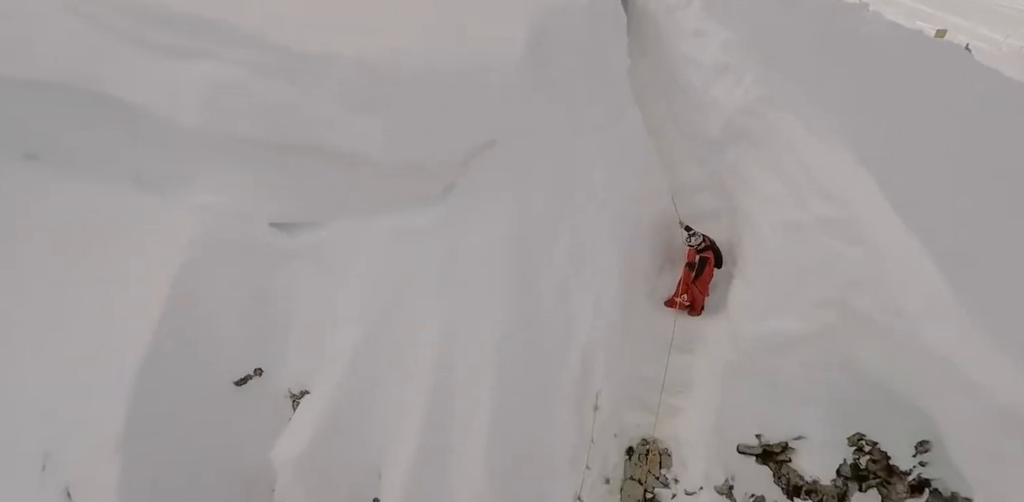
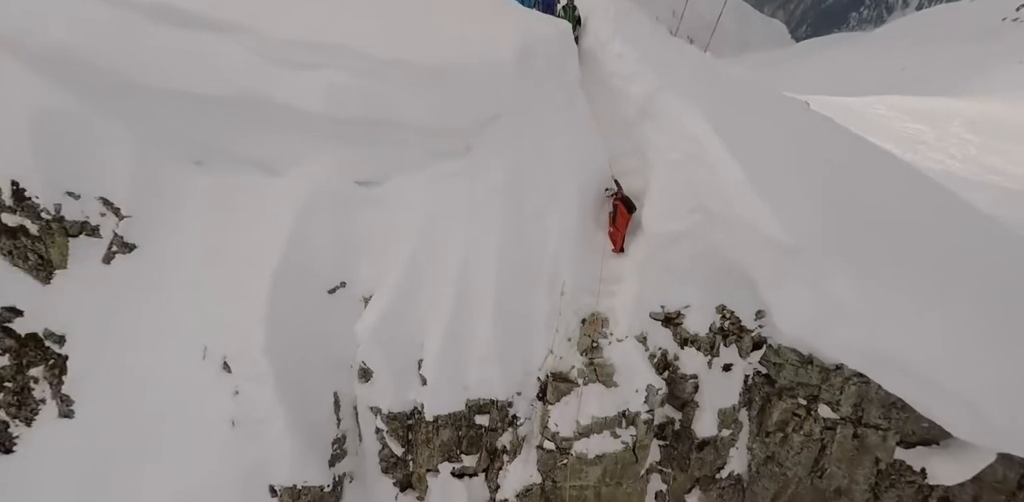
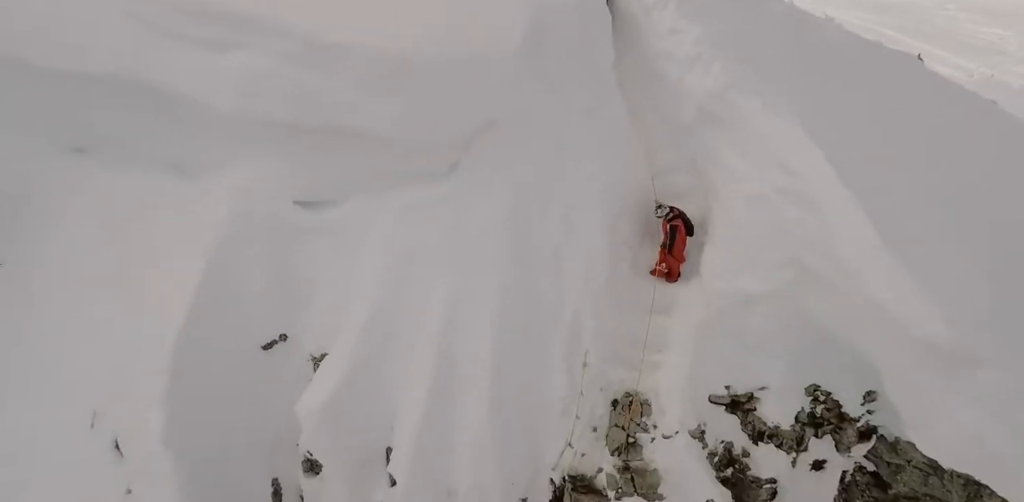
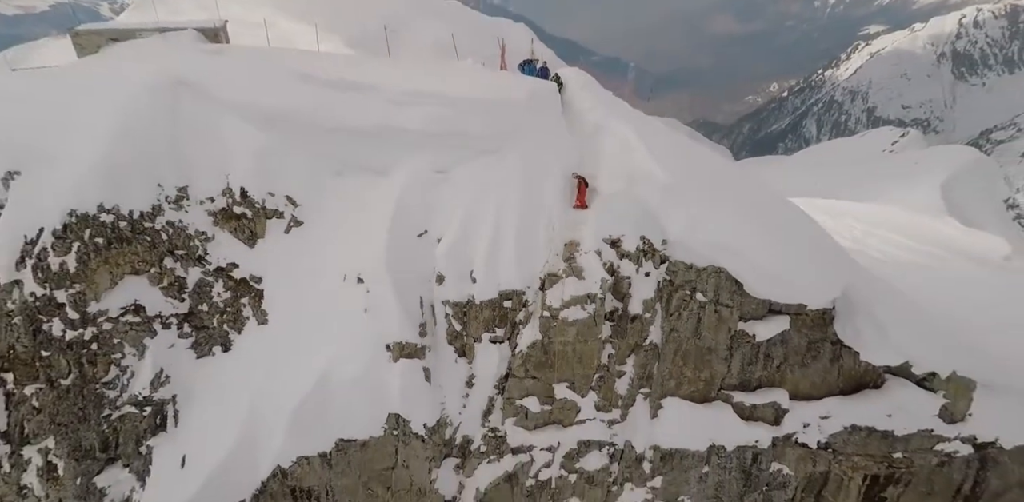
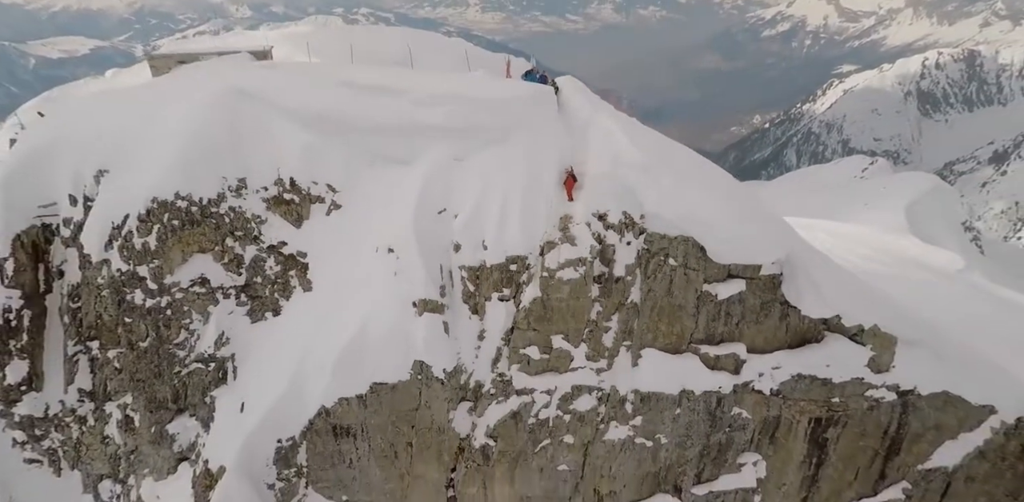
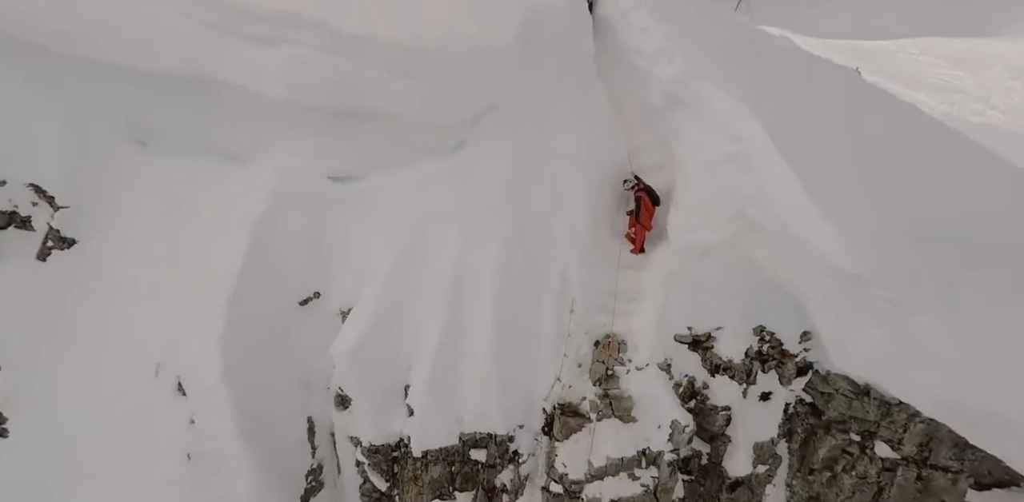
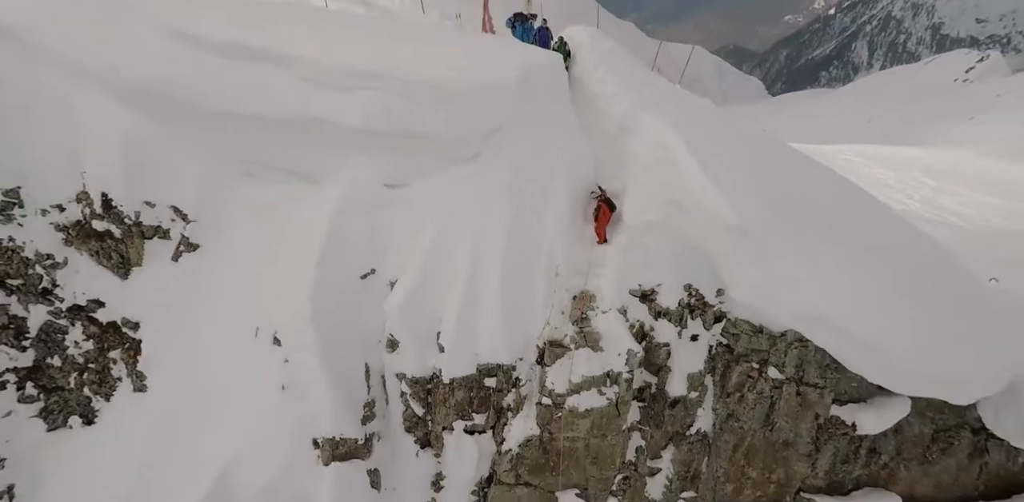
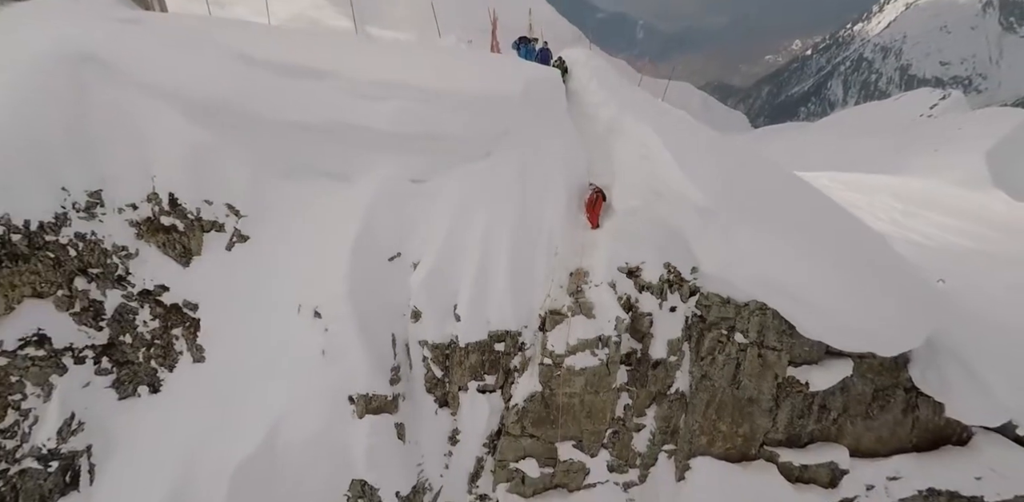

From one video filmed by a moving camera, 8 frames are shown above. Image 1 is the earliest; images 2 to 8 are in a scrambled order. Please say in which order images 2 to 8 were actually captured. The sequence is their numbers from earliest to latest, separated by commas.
3, 6, 2, 7, 8, 4, 5
